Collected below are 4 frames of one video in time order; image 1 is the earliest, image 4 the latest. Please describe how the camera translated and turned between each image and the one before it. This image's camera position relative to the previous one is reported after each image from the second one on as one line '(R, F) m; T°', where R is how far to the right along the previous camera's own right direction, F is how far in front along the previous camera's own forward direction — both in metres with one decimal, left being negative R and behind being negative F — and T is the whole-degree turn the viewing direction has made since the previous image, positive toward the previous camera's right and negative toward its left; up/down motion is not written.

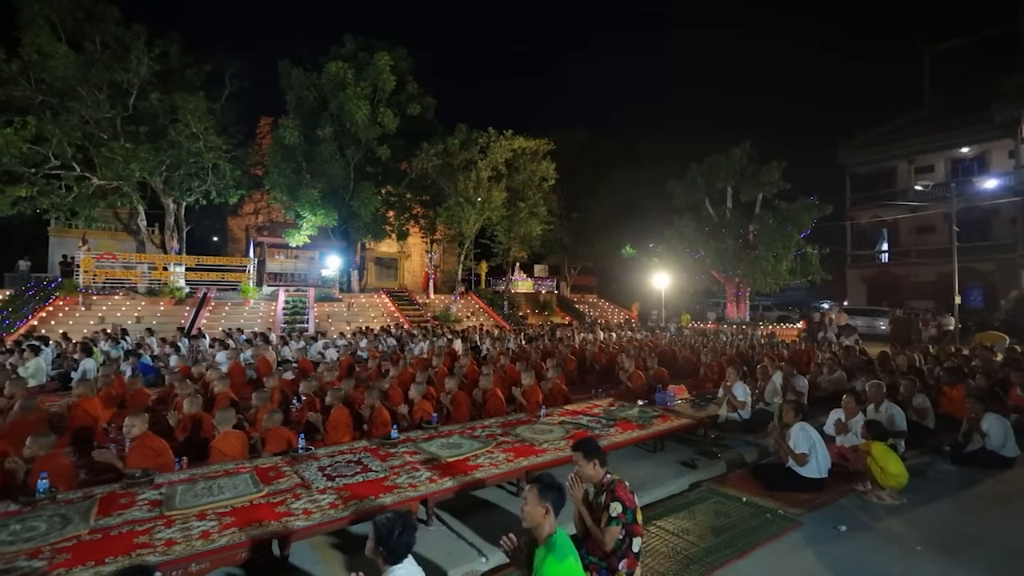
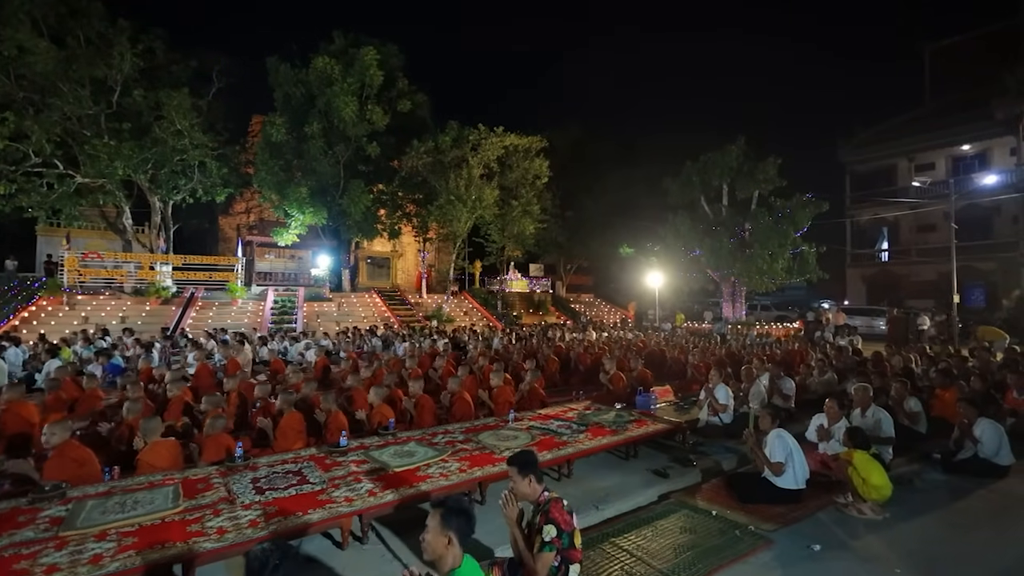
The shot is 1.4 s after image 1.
(+0.4, +0.4) m; 0°
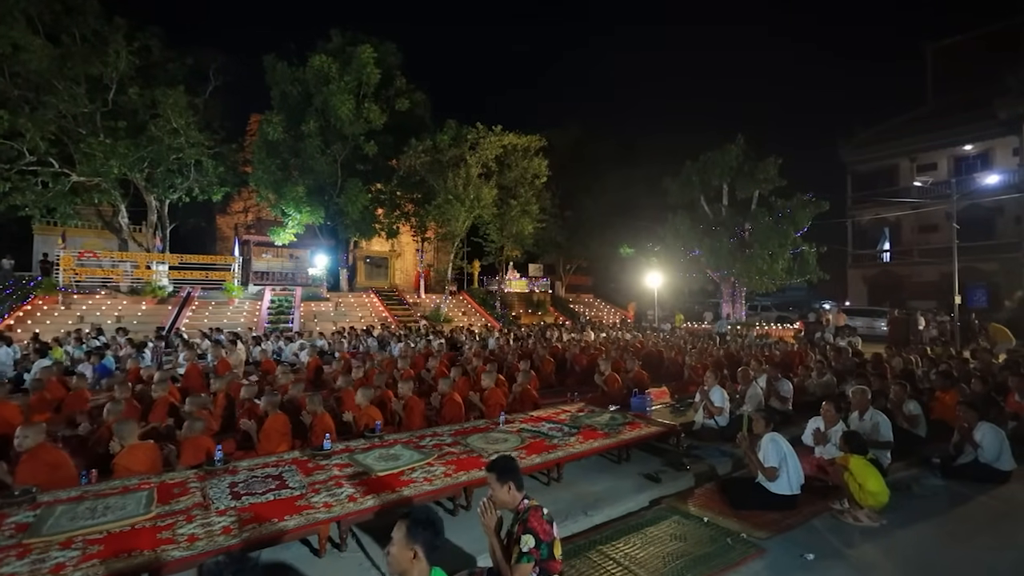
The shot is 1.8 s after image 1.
(+0.1, +0.1) m; 0°
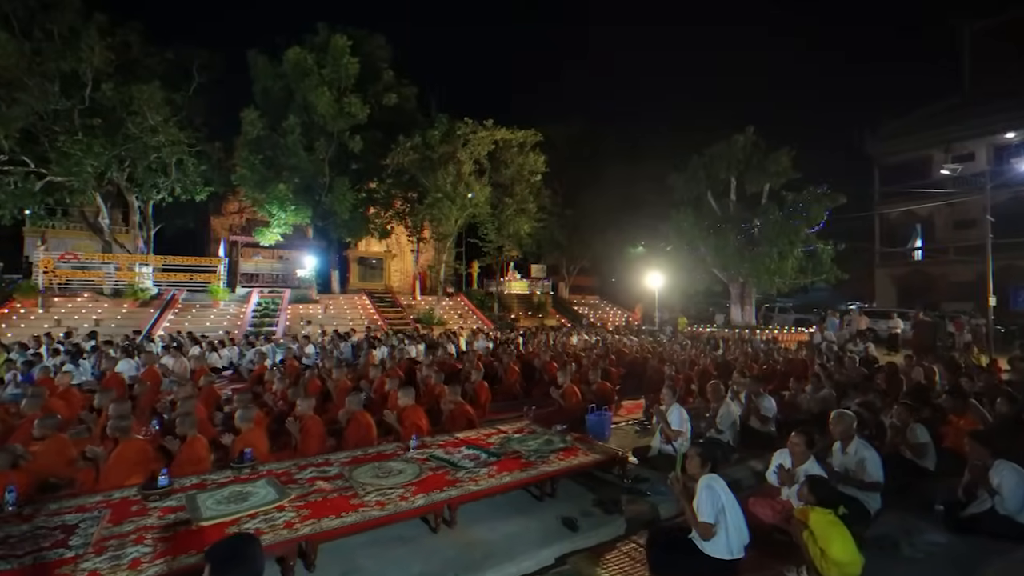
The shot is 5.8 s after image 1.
(+1.1, +1.1) m; -2°
